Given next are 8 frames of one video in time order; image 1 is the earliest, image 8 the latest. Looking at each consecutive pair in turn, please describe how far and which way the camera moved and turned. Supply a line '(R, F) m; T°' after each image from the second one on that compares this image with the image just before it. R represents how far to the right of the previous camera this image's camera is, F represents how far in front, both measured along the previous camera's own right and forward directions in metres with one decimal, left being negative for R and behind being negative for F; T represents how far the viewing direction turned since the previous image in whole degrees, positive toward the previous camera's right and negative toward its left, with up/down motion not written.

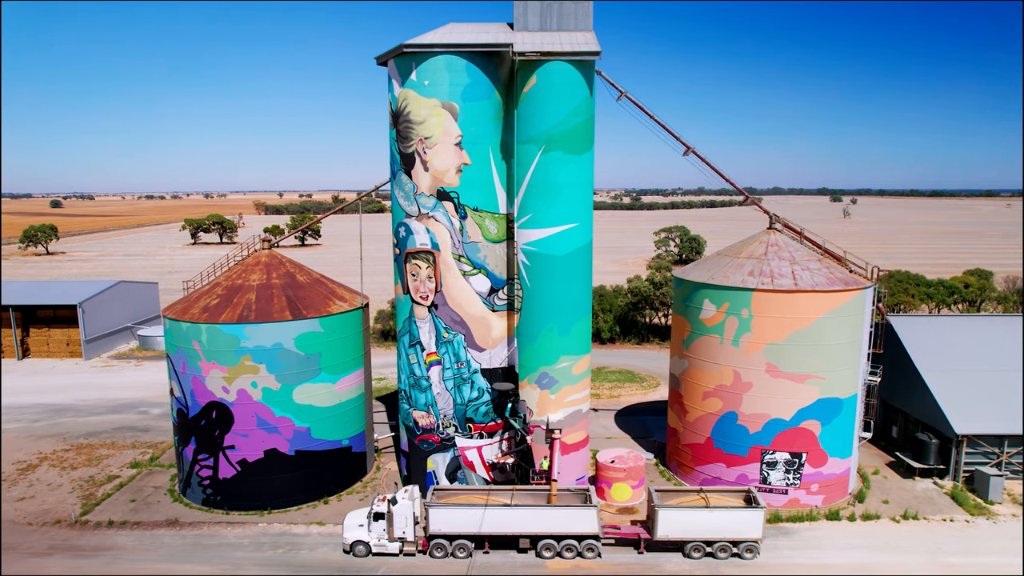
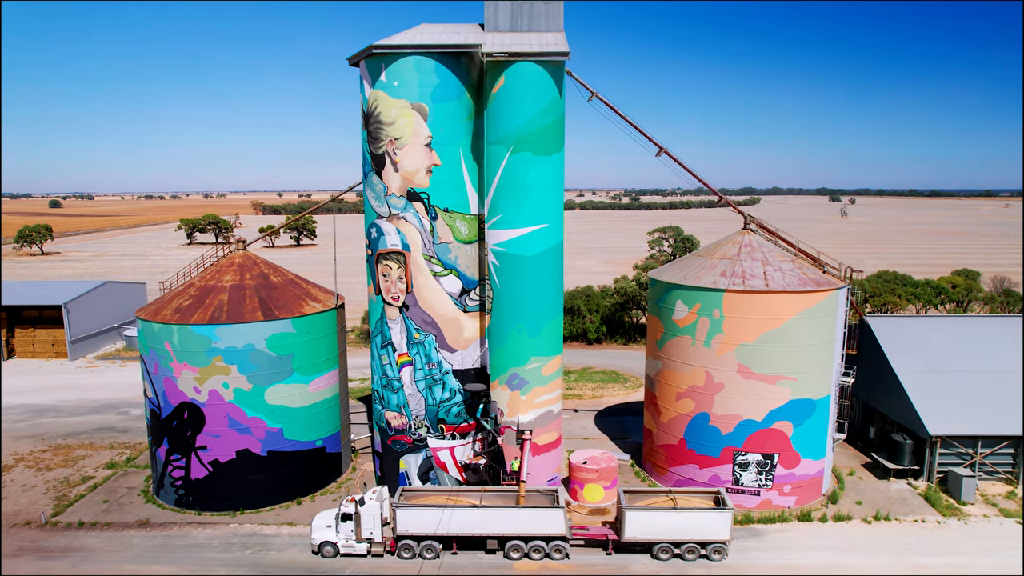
(+1.2, 0.0) m; 0°
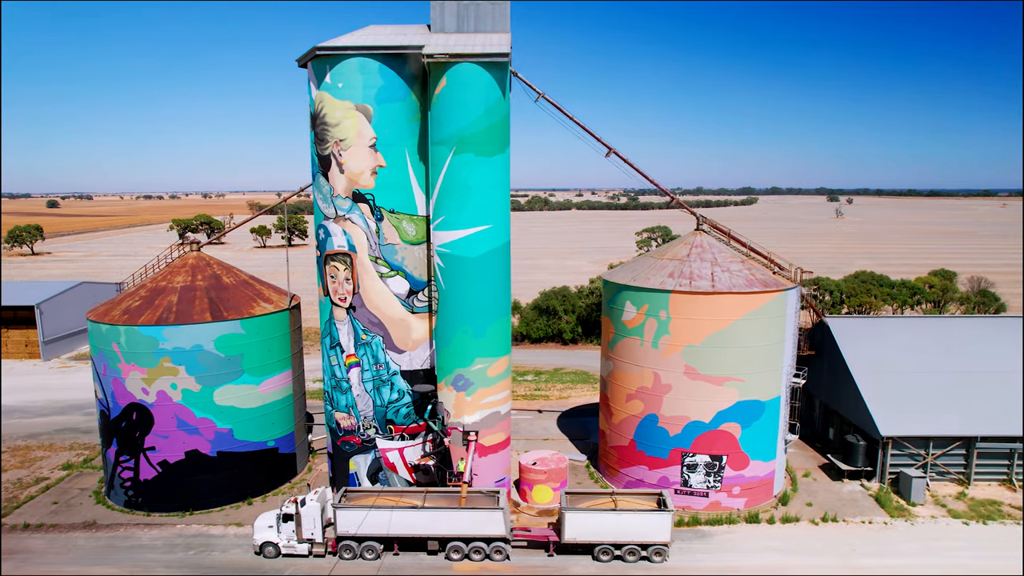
(+2.2, 0.0) m; 0°
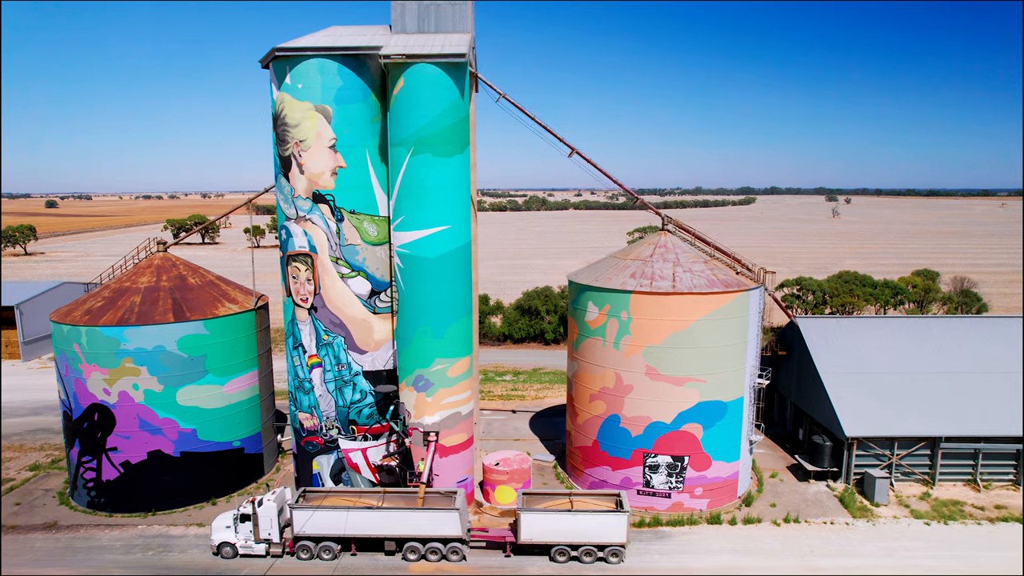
(+1.6, 0.0) m; 0°
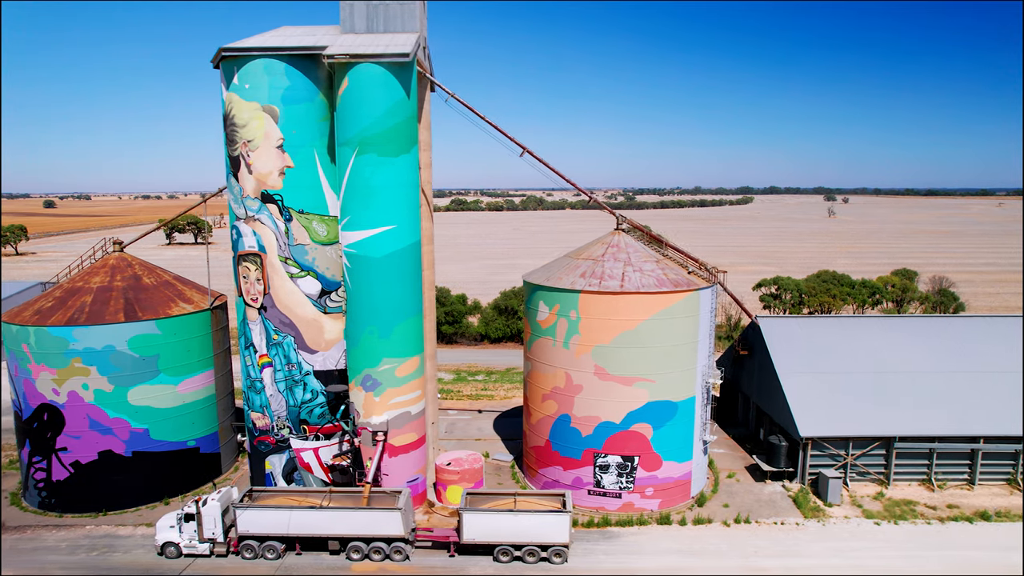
(+2.1, 0.0) m; 0°
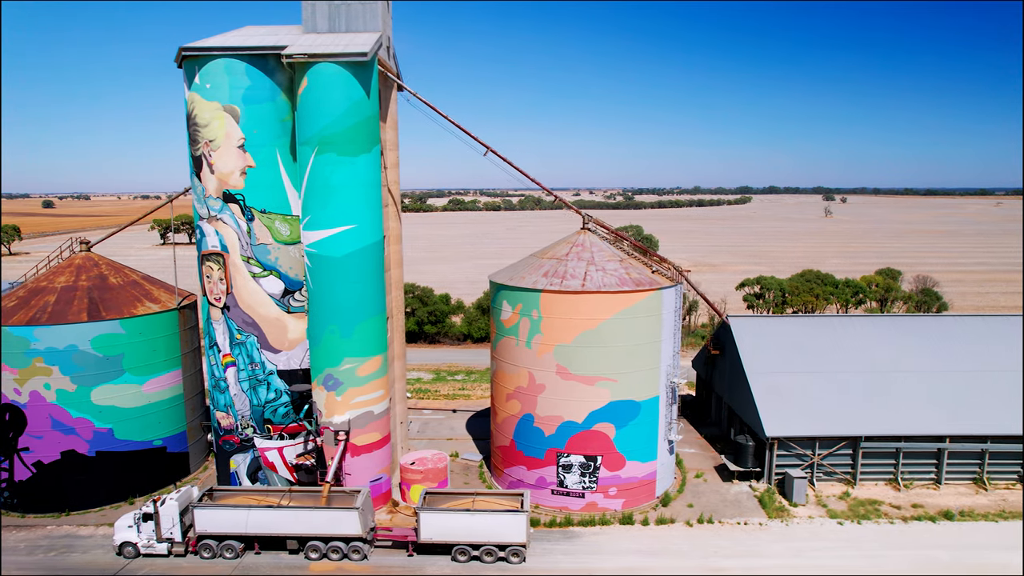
(+1.5, 0.0) m; 0°
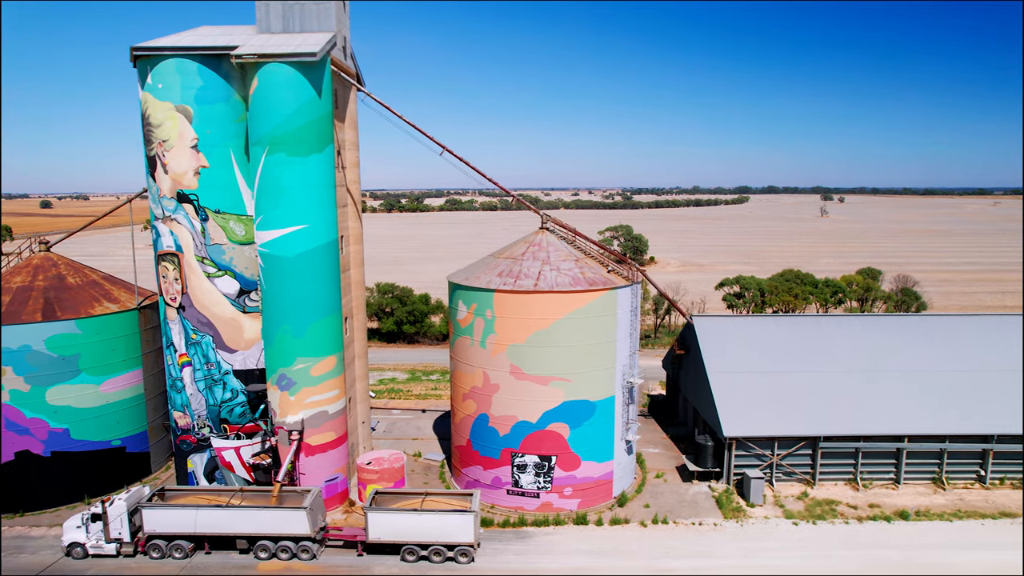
(+1.9, 0.0) m; 0°
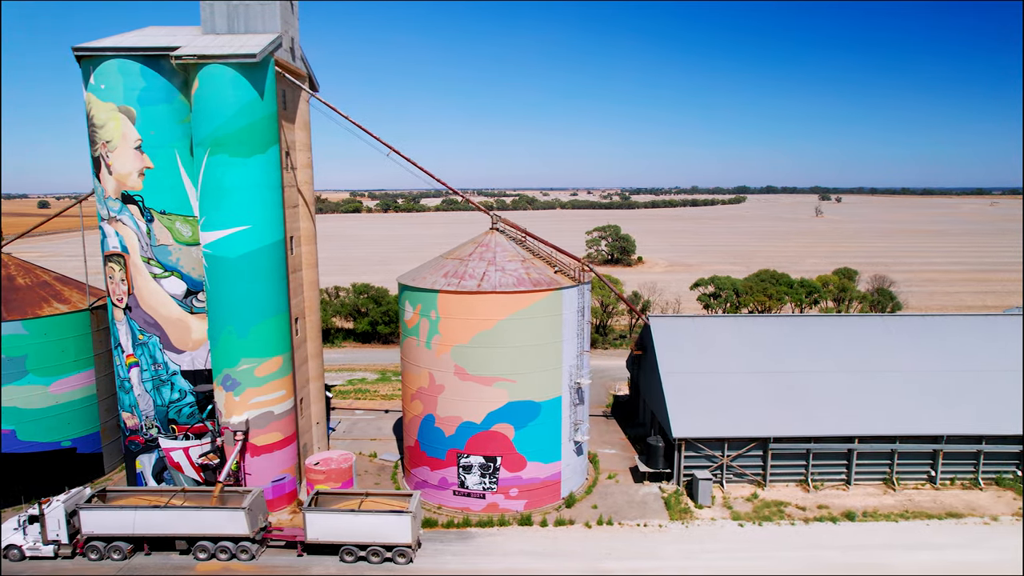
(+2.2, 0.0) m; 0°
